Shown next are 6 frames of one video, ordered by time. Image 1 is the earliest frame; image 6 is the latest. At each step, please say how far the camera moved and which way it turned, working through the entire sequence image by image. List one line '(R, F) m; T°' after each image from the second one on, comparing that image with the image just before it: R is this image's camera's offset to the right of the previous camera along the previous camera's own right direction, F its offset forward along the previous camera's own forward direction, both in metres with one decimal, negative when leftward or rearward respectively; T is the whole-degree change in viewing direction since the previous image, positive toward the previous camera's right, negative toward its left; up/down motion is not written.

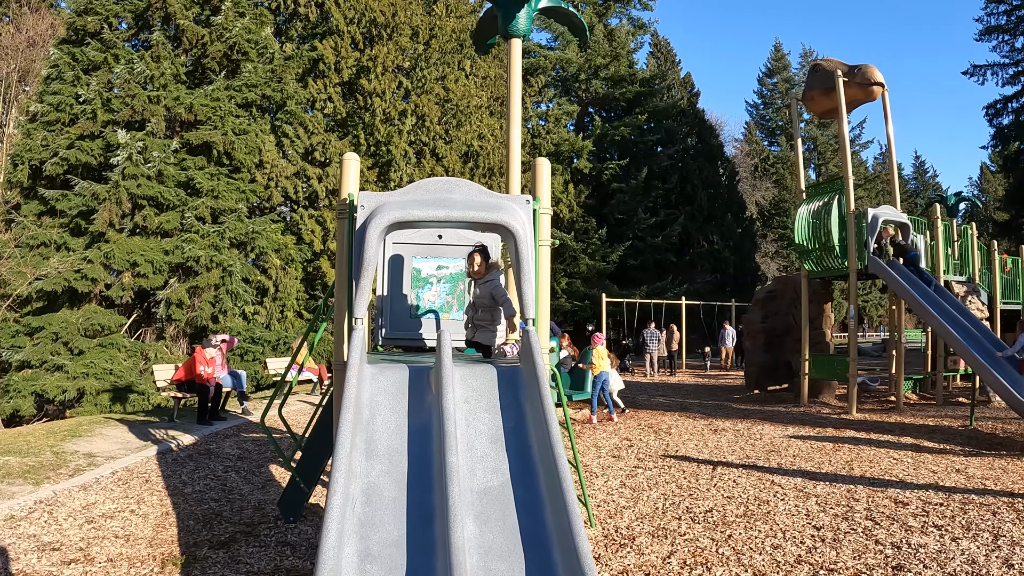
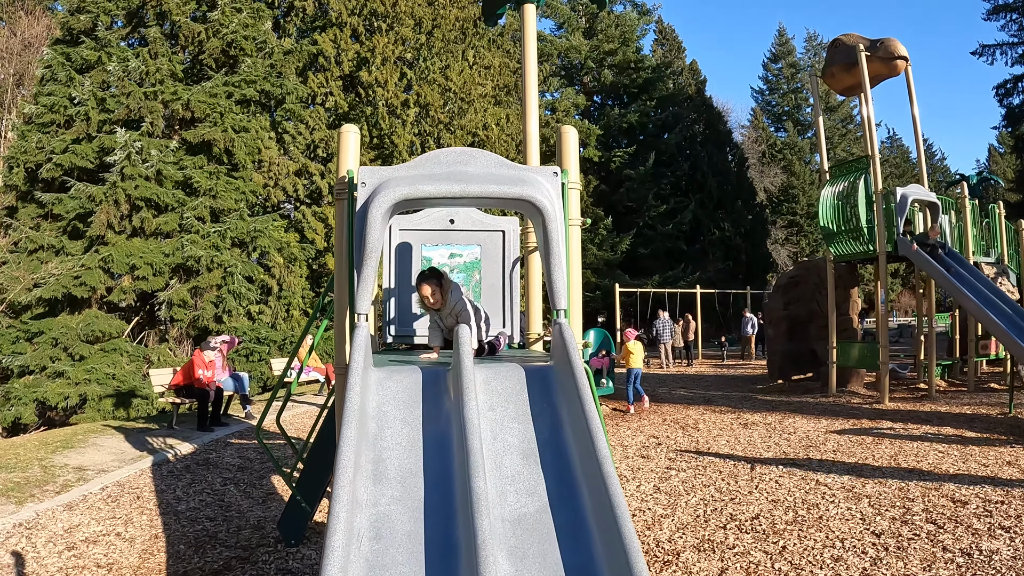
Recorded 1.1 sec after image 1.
(-0.1, +0.5) m; 0°
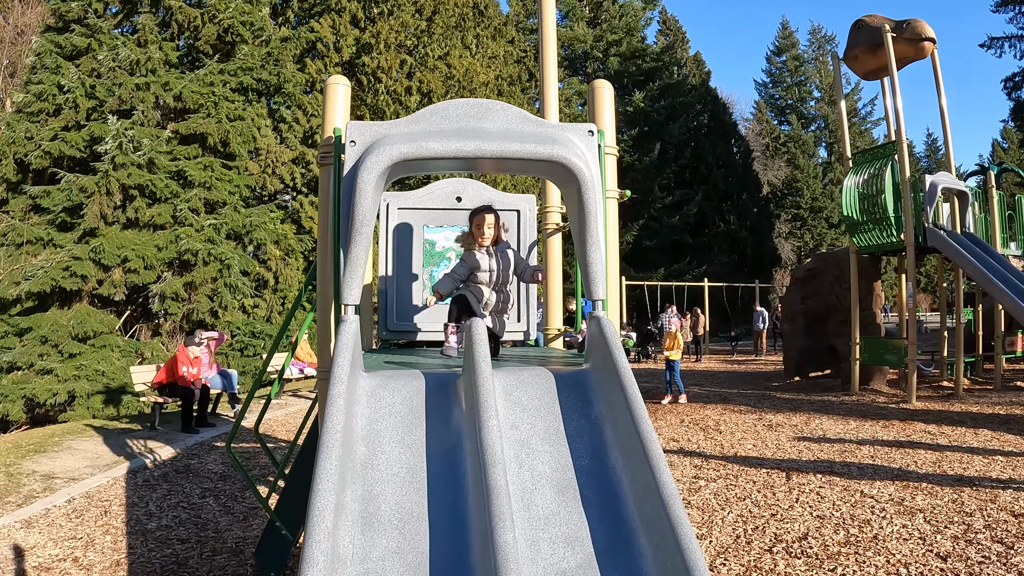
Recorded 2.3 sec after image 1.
(-0.1, +0.6) m; 0°
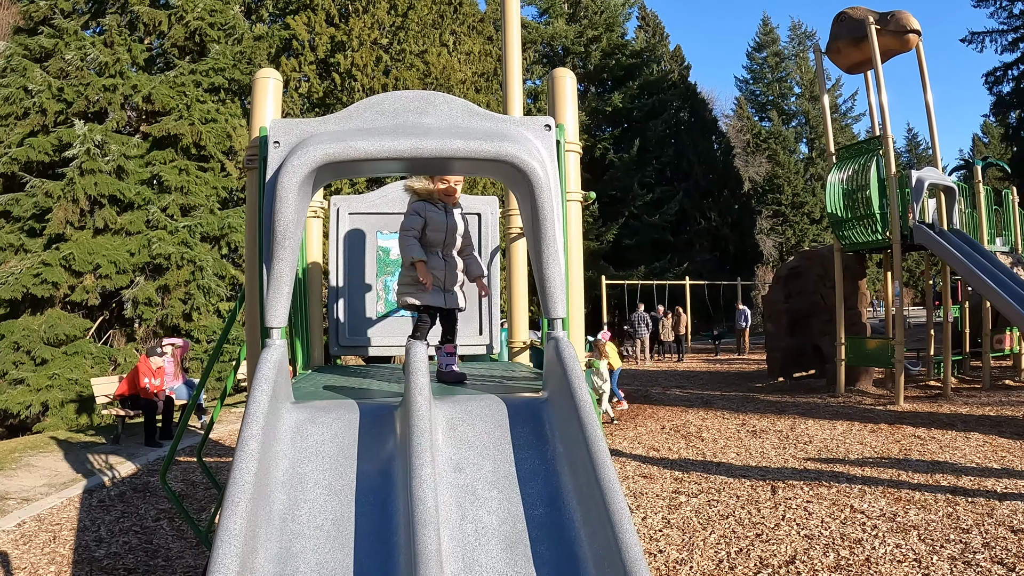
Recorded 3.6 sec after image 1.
(+0.1, +0.3) m; +1°
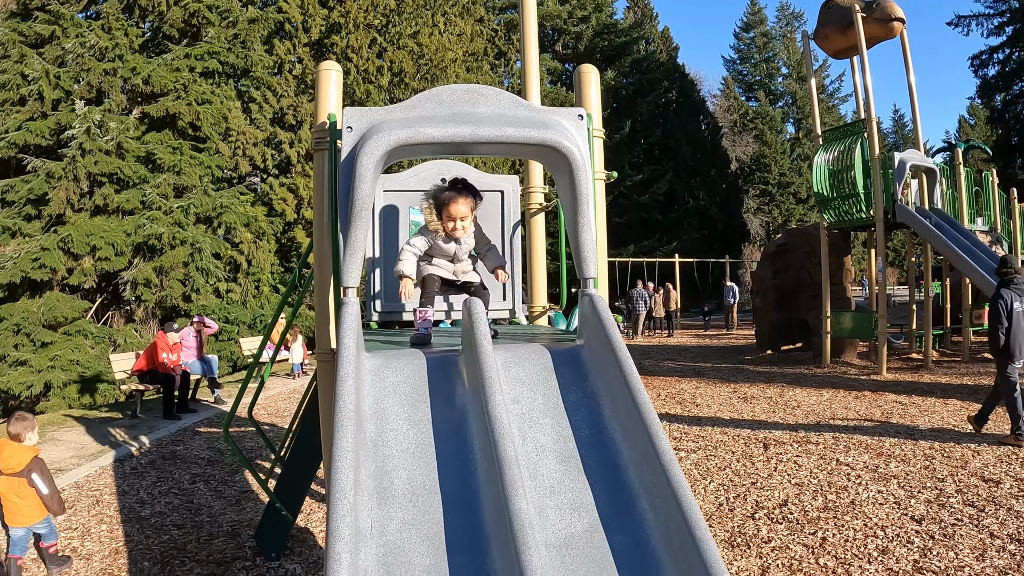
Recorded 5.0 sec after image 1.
(-0.2, -0.4) m; +1°
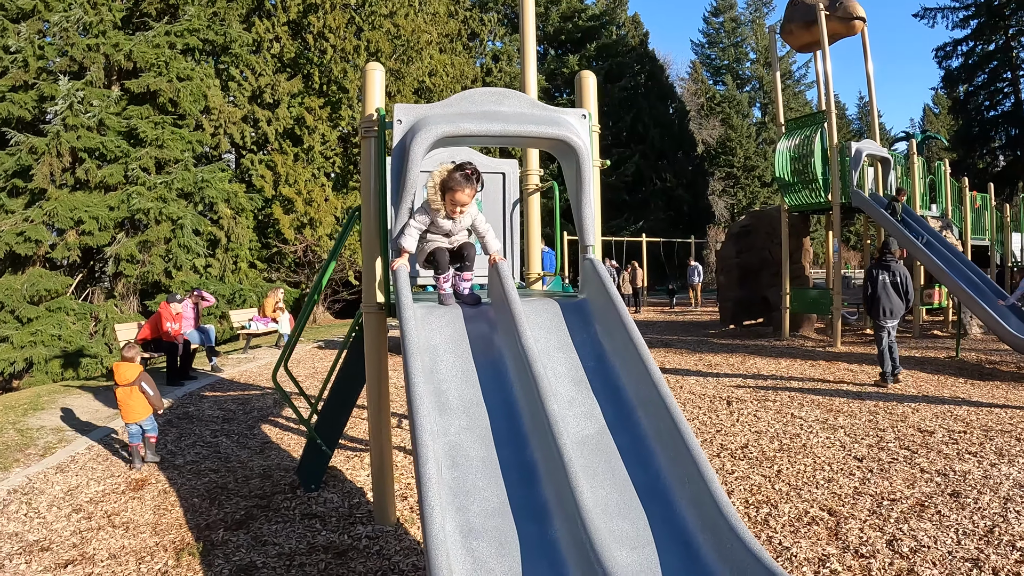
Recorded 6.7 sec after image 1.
(-0.2, -0.6) m; +2°
